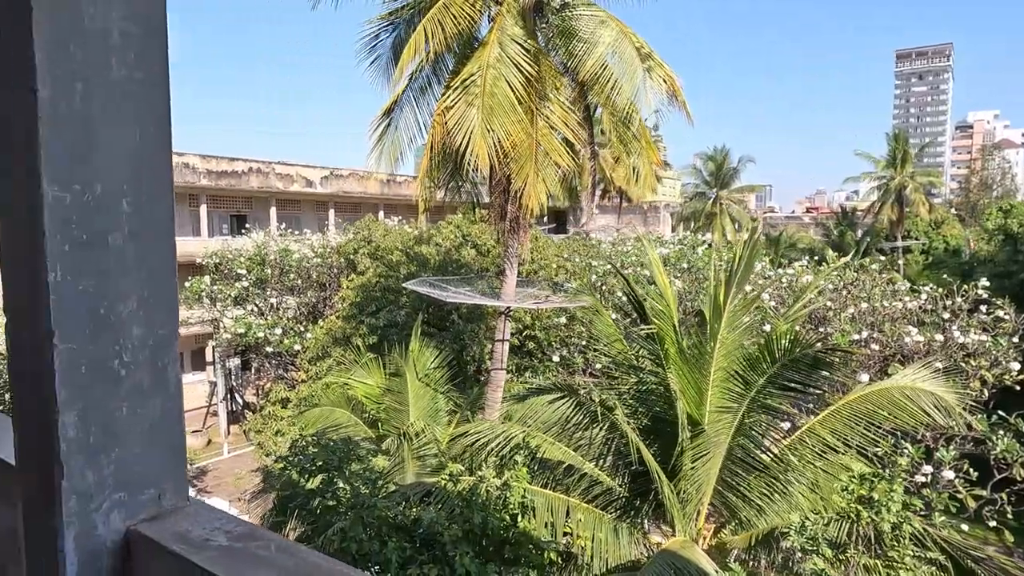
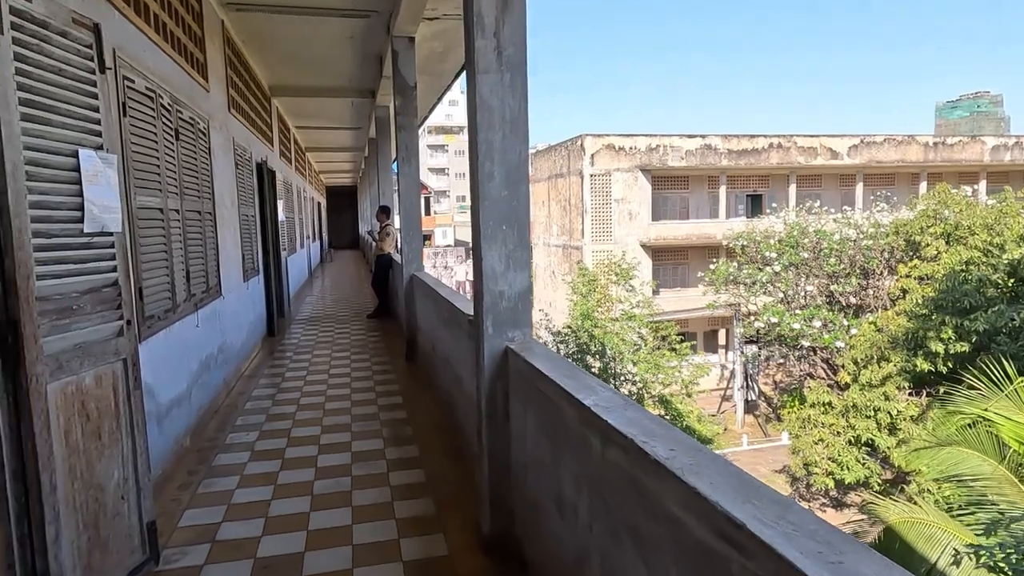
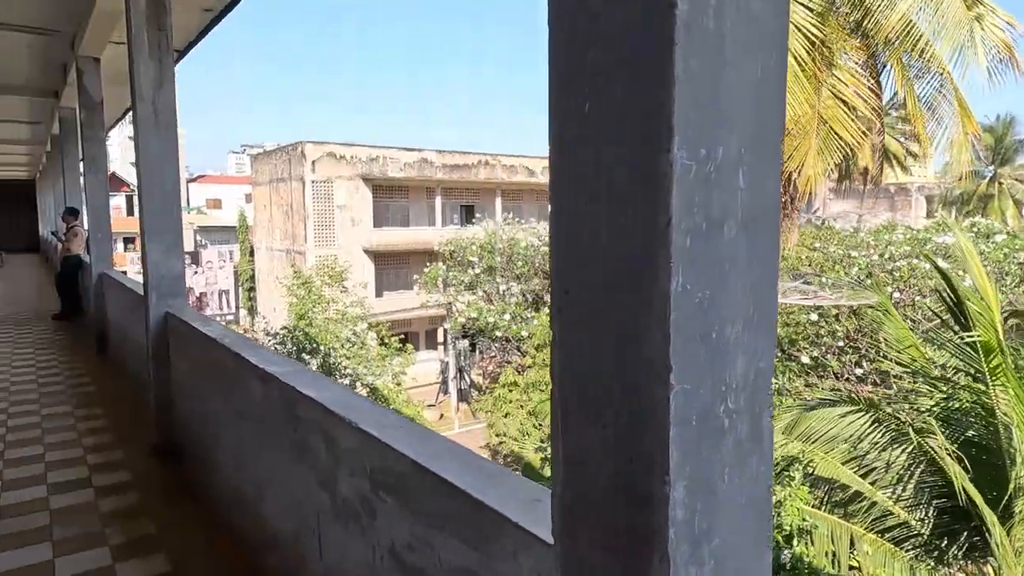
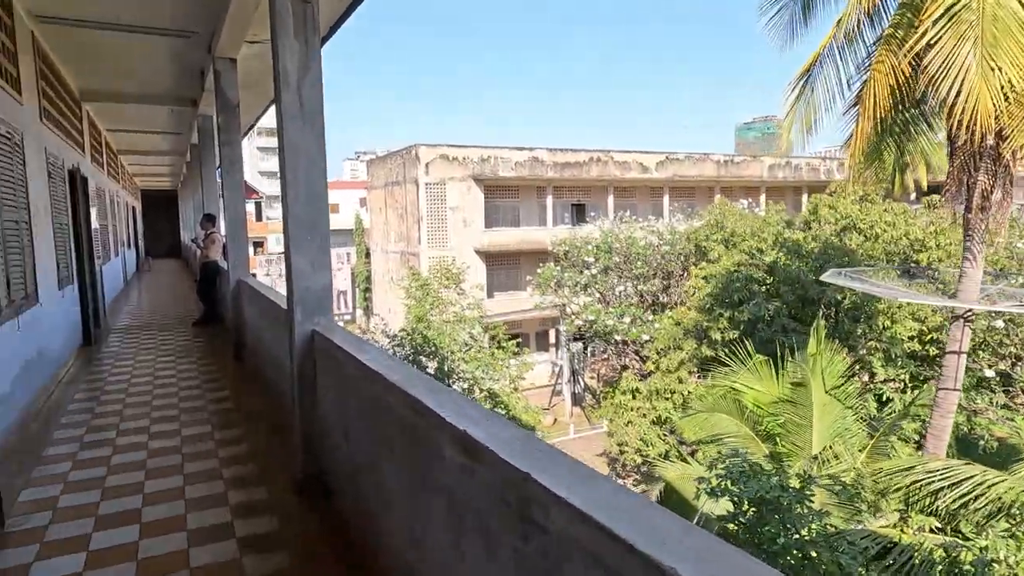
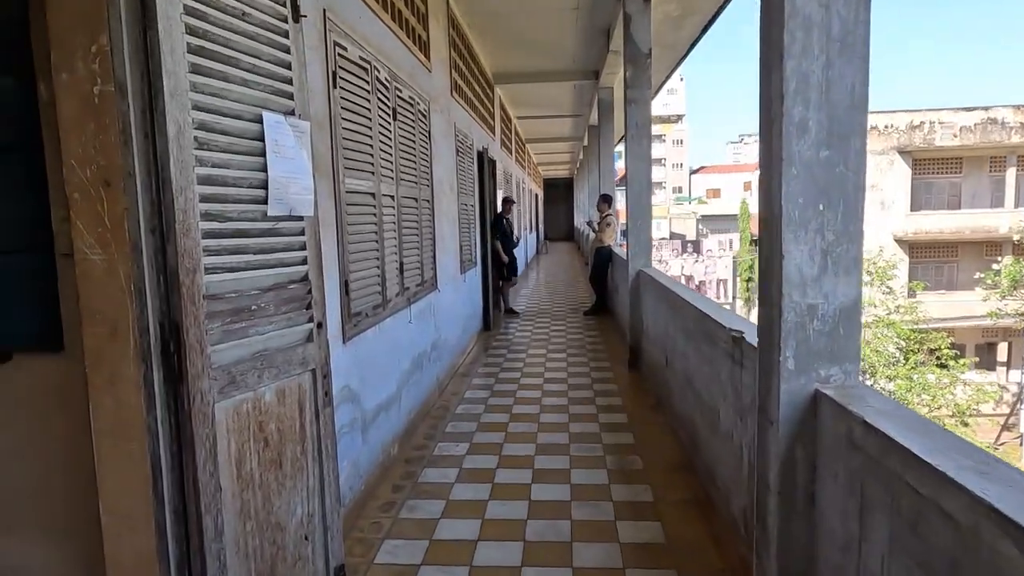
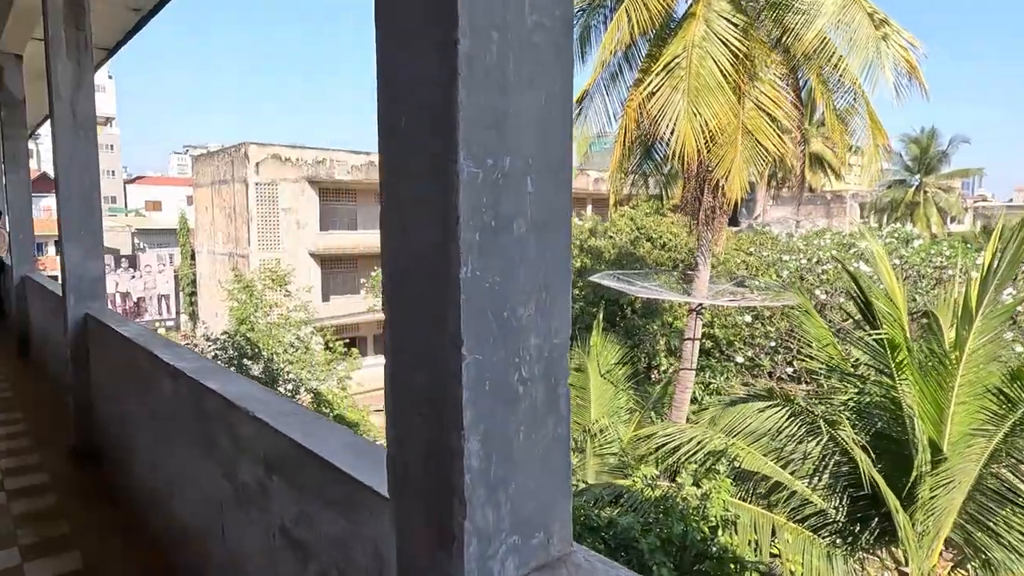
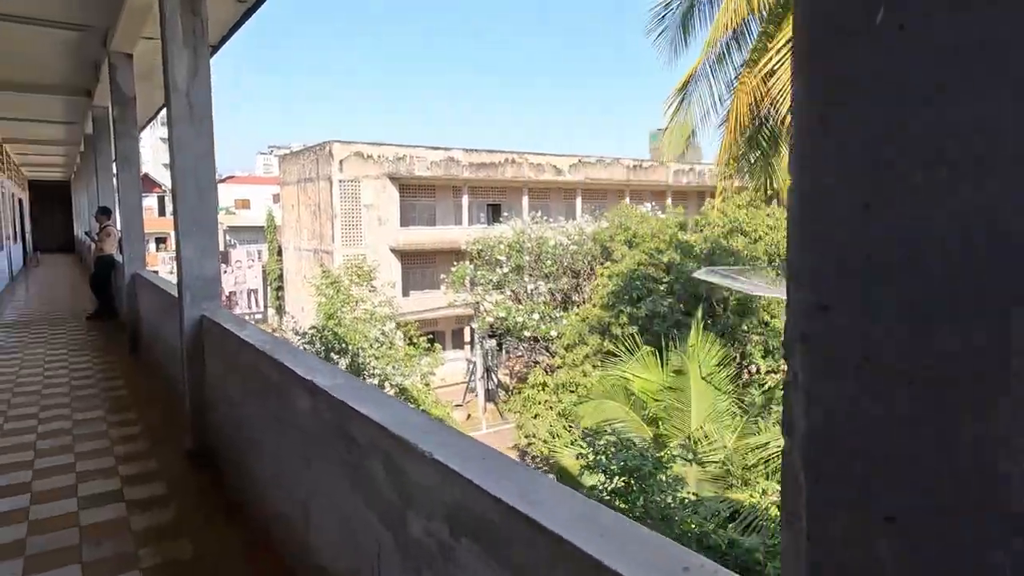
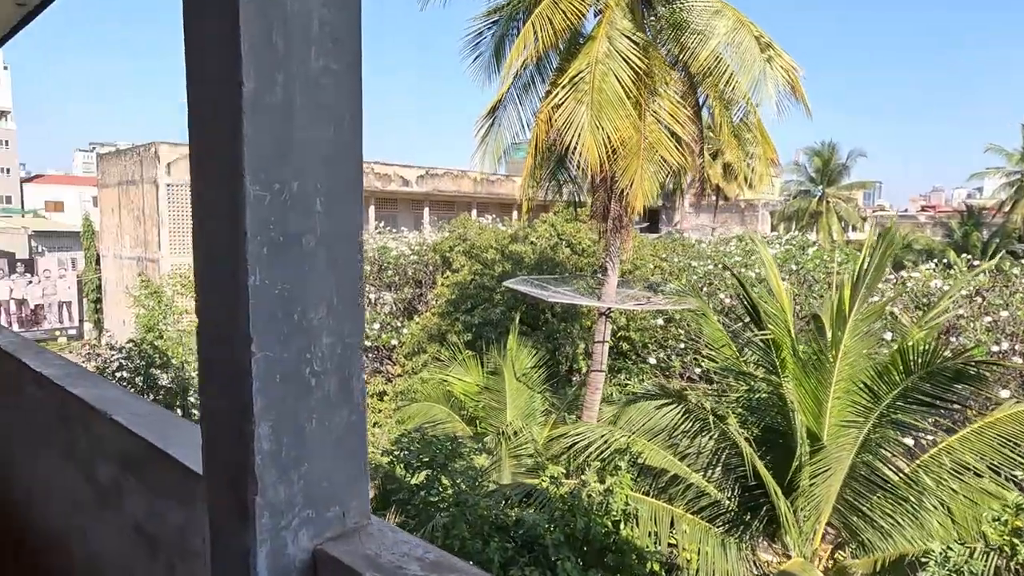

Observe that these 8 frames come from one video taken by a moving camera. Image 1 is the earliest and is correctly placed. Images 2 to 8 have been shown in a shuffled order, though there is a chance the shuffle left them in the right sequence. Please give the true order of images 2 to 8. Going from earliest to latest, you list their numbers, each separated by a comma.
8, 6, 3, 7, 4, 2, 5
